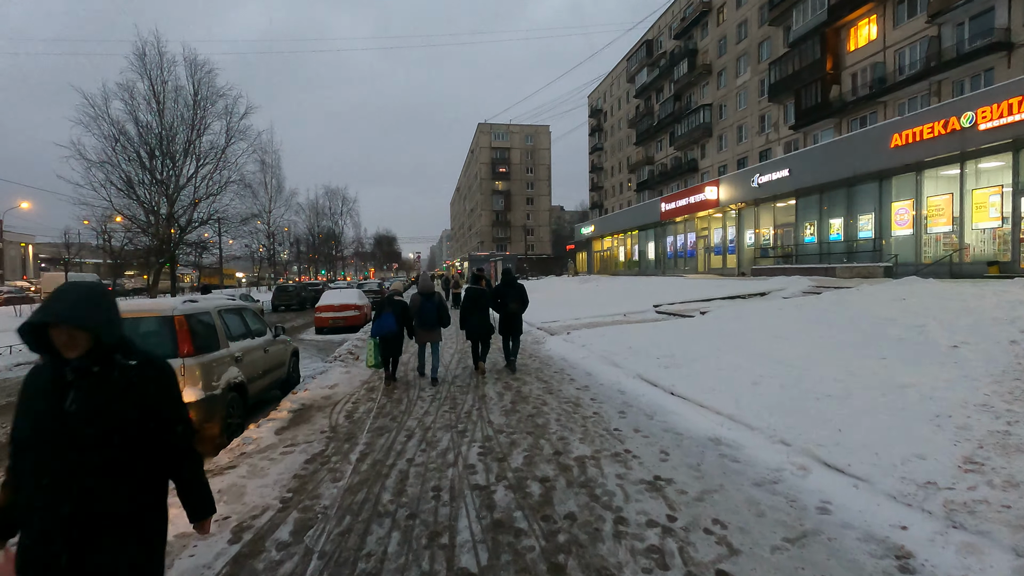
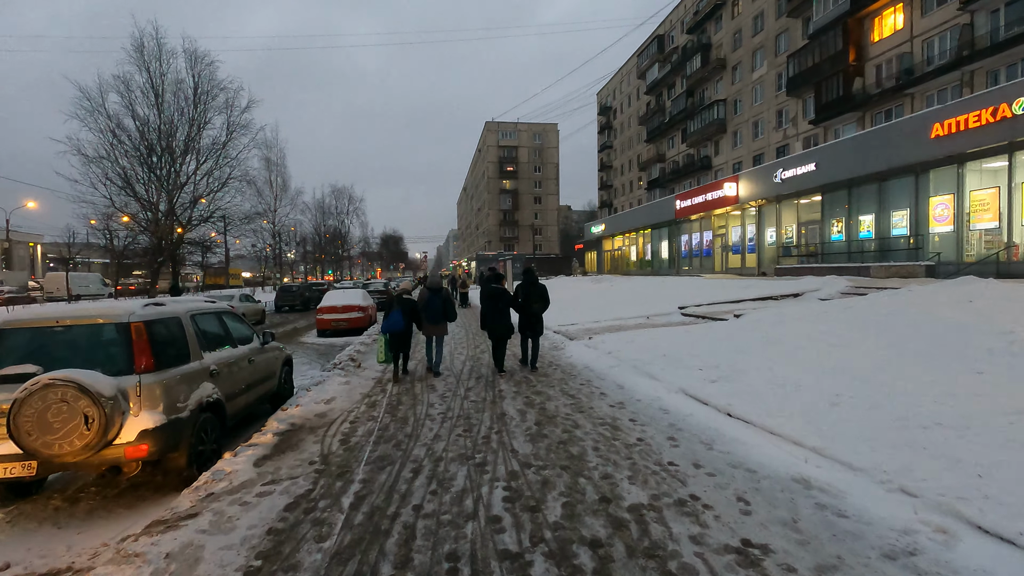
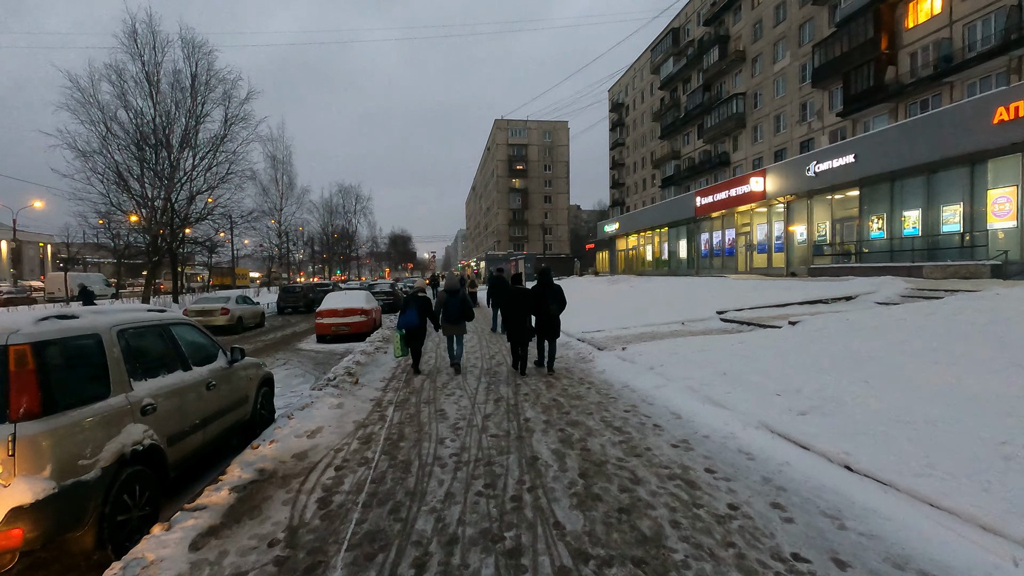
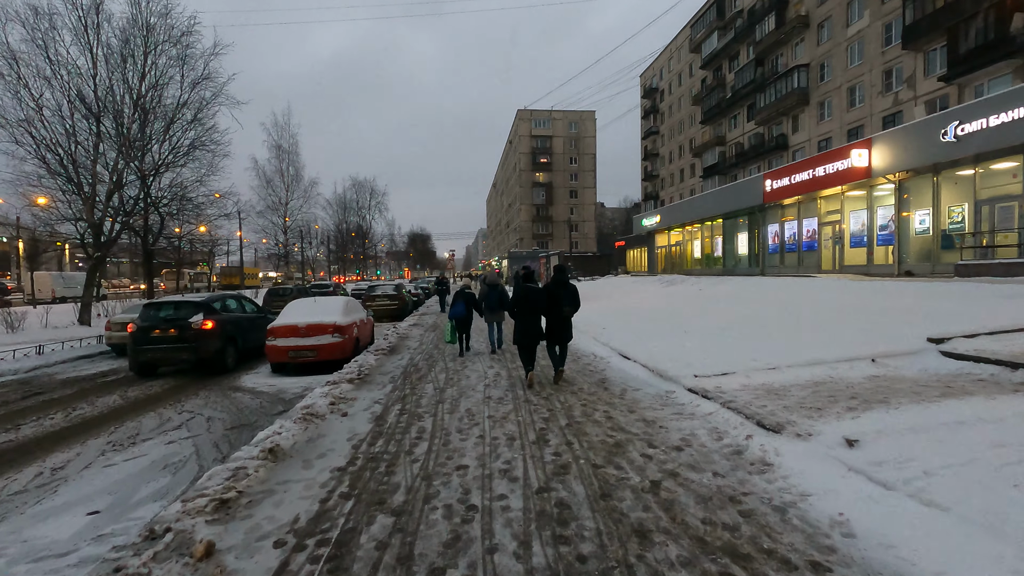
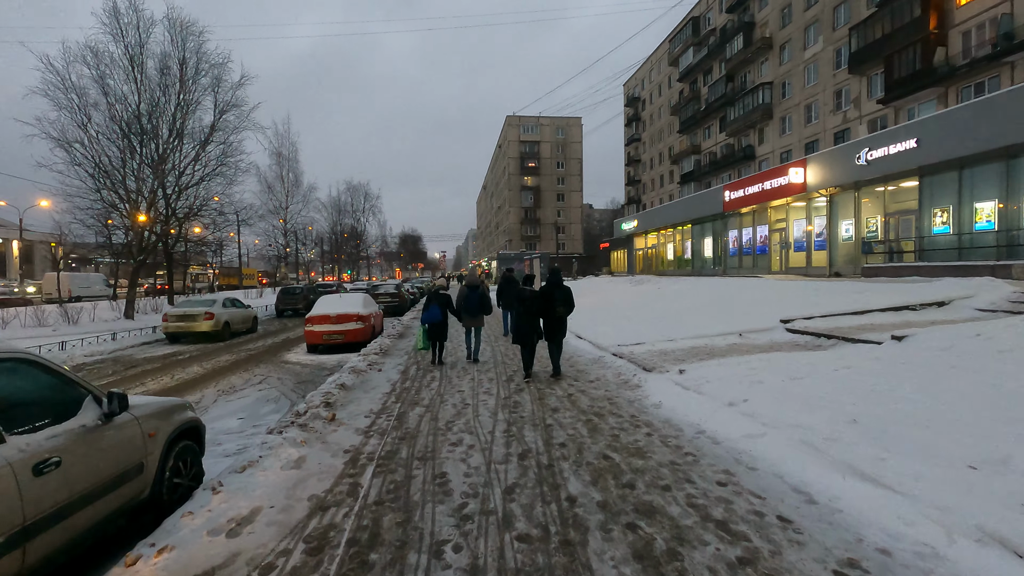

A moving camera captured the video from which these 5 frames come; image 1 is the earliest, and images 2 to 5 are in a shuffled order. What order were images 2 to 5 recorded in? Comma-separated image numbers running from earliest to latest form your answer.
2, 3, 5, 4
